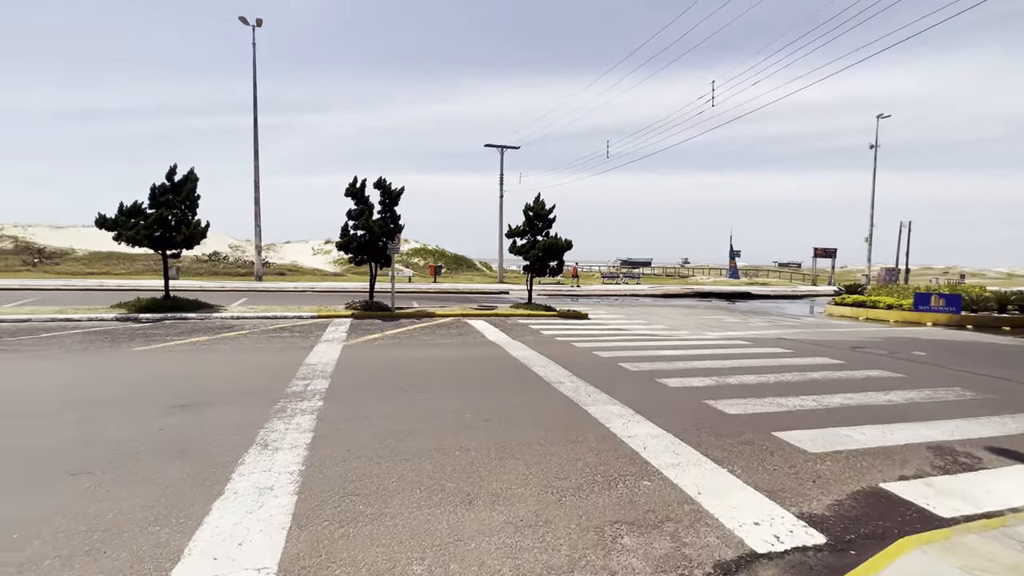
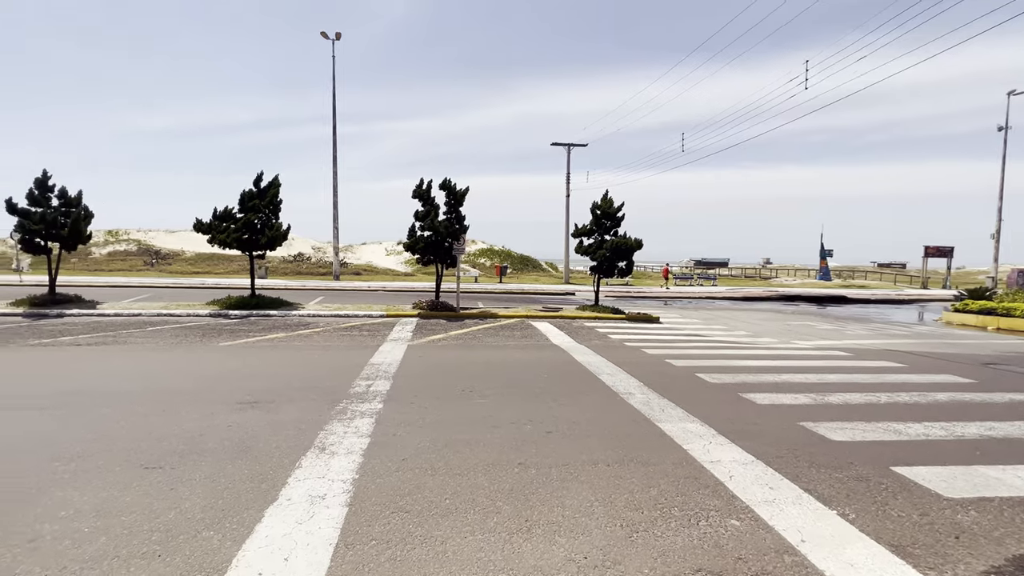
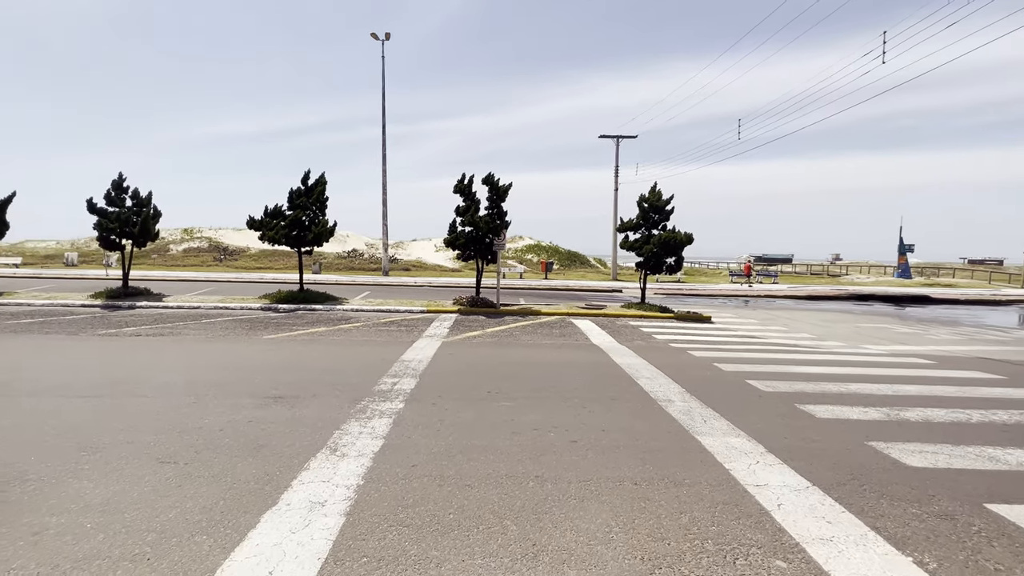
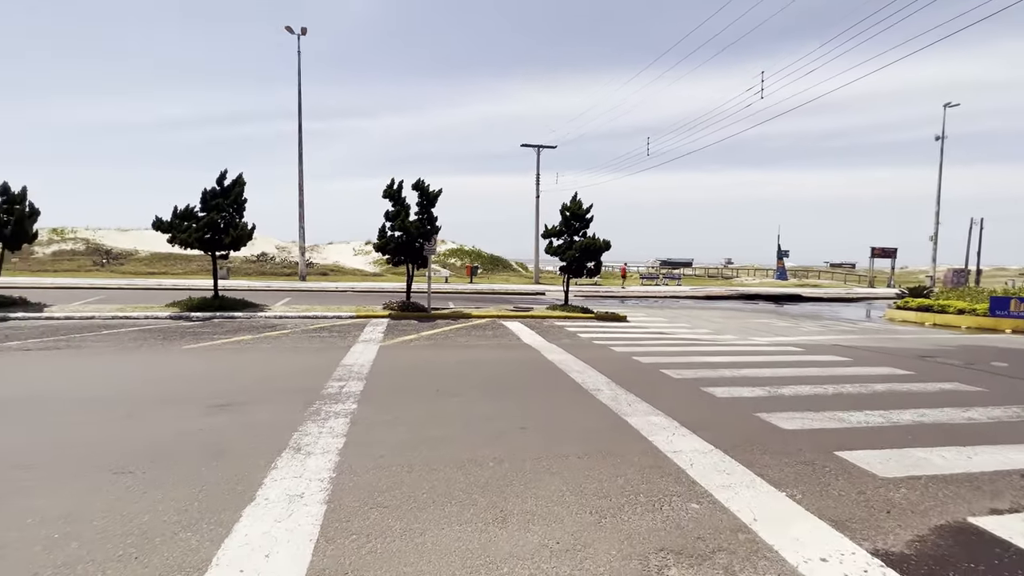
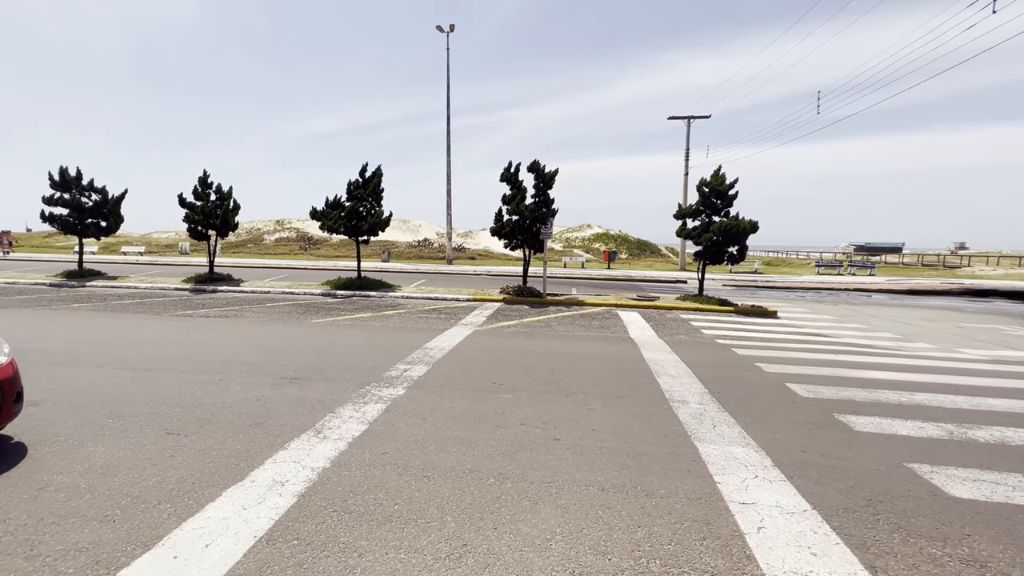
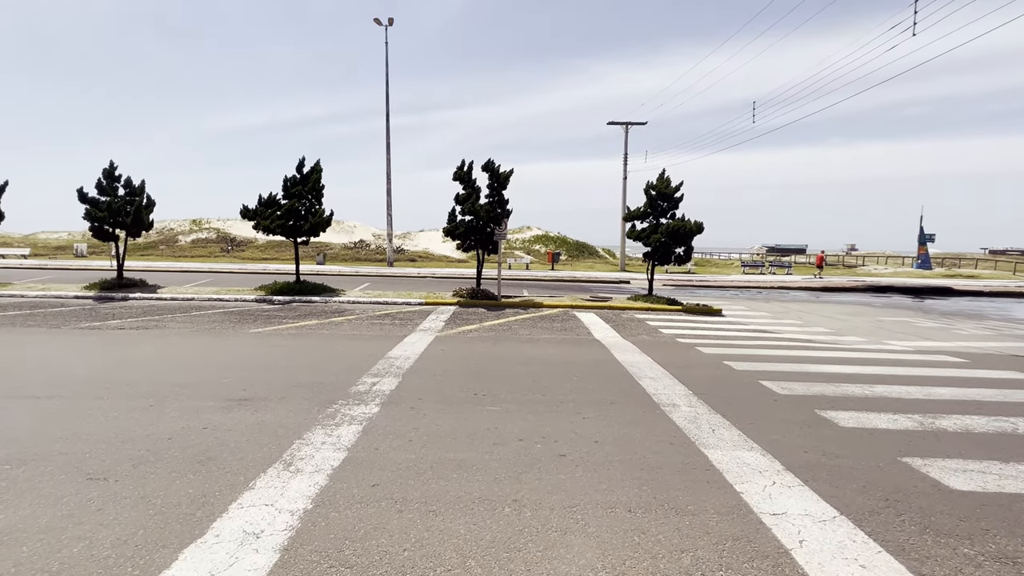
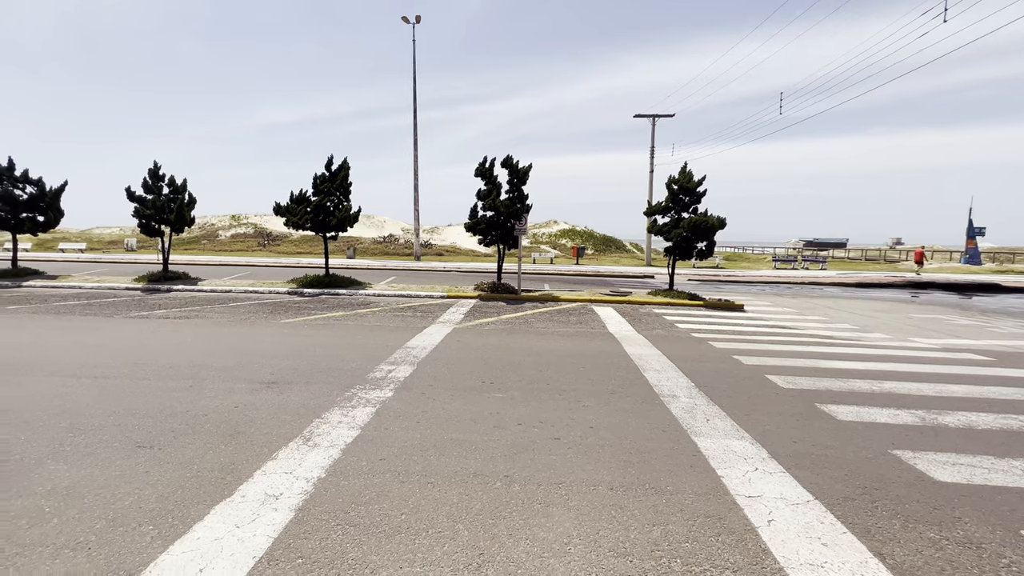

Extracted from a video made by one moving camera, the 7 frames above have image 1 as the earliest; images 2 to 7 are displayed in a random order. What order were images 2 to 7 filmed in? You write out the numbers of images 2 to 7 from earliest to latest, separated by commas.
4, 2, 3, 6, 7, 5
